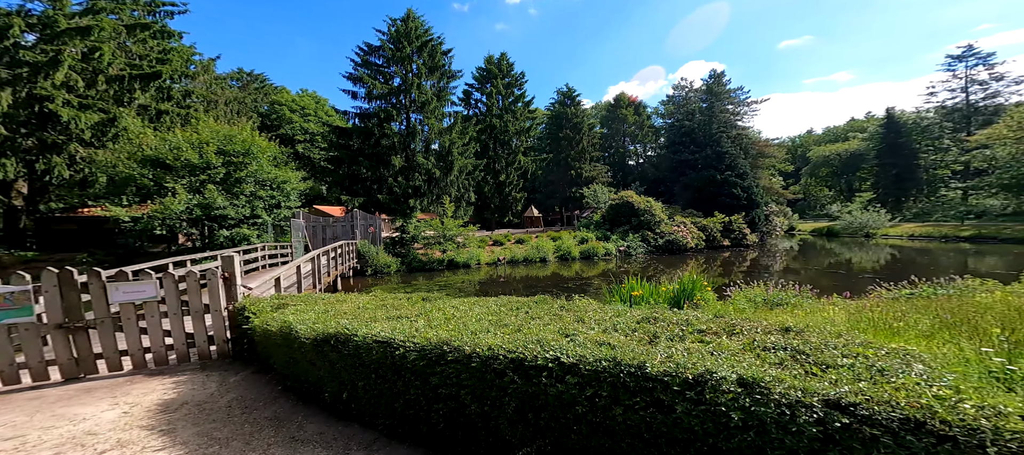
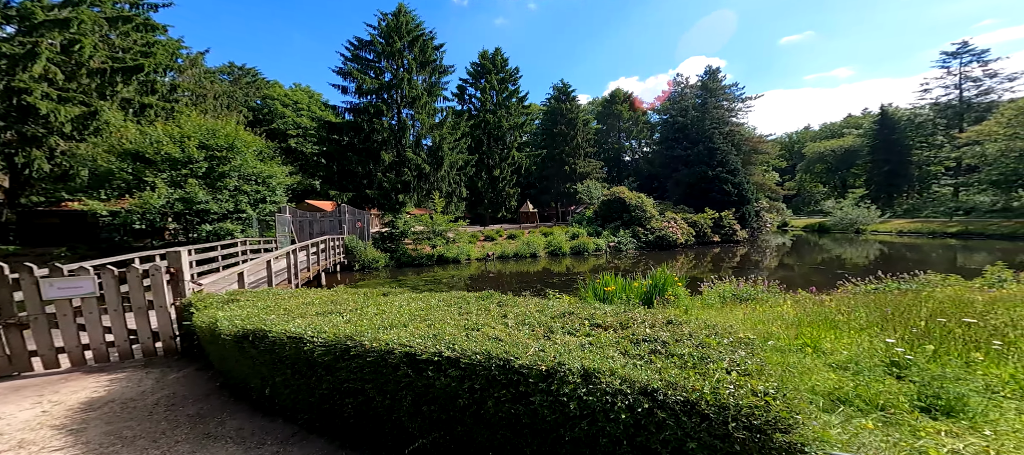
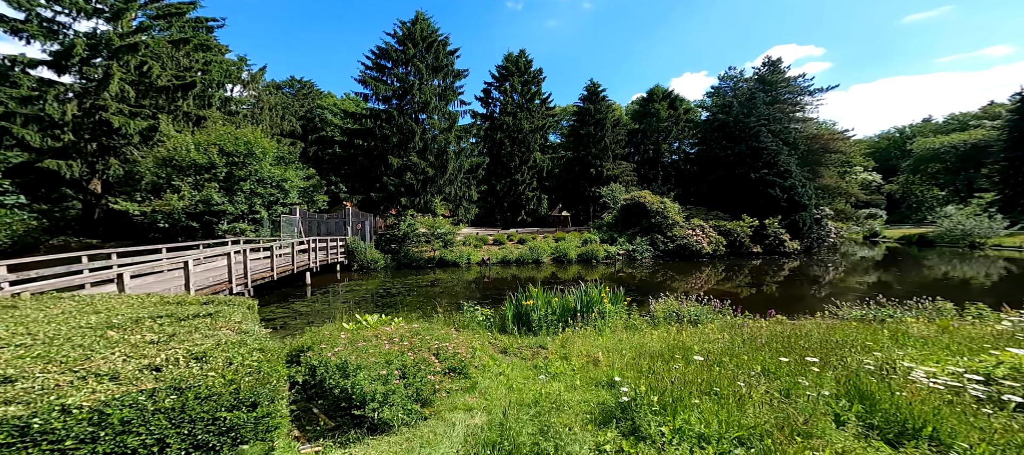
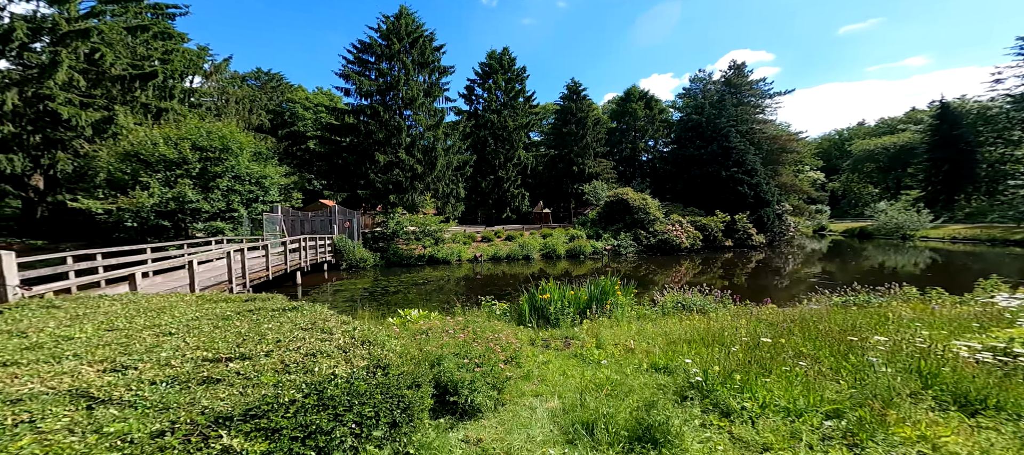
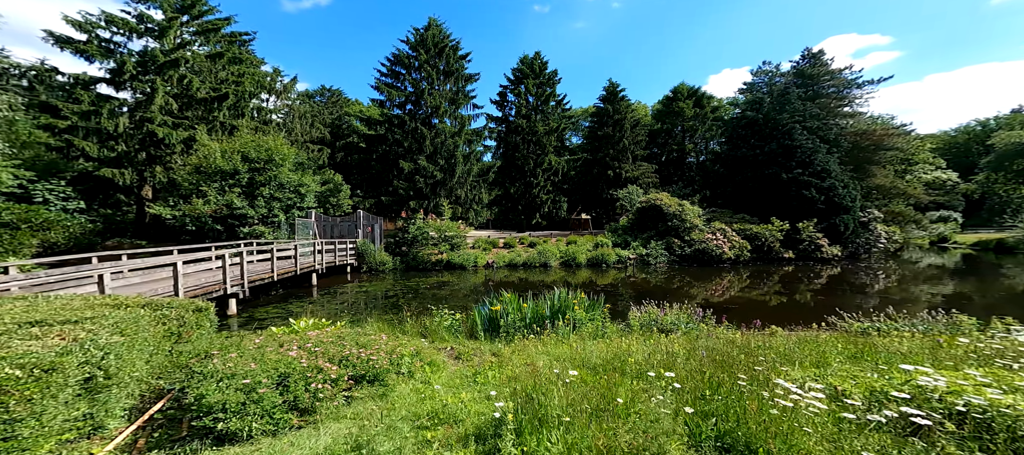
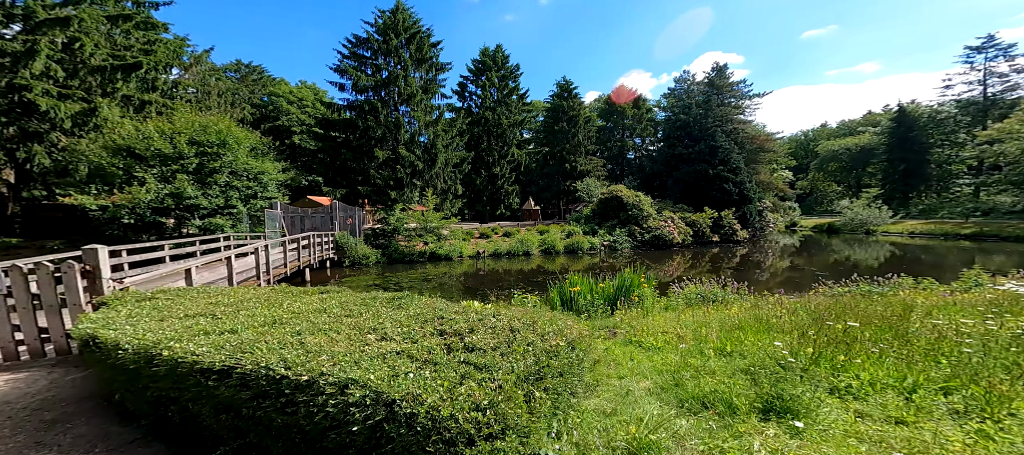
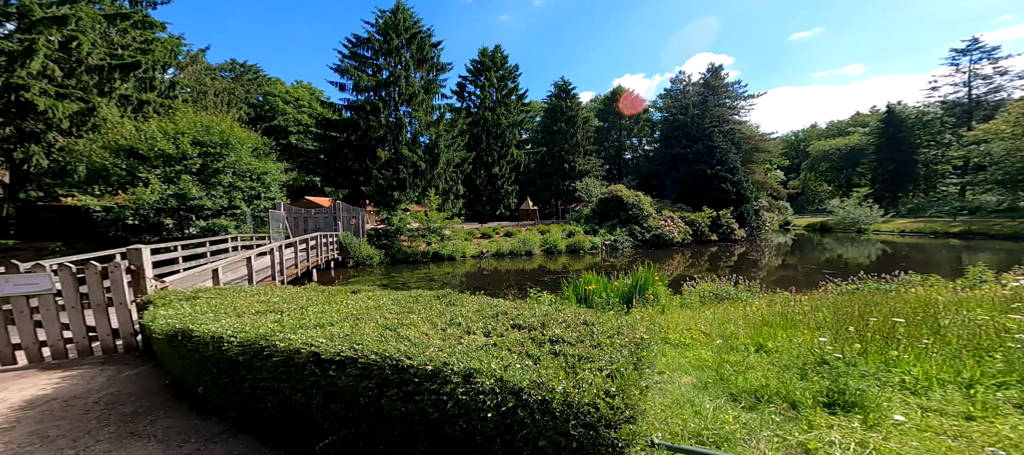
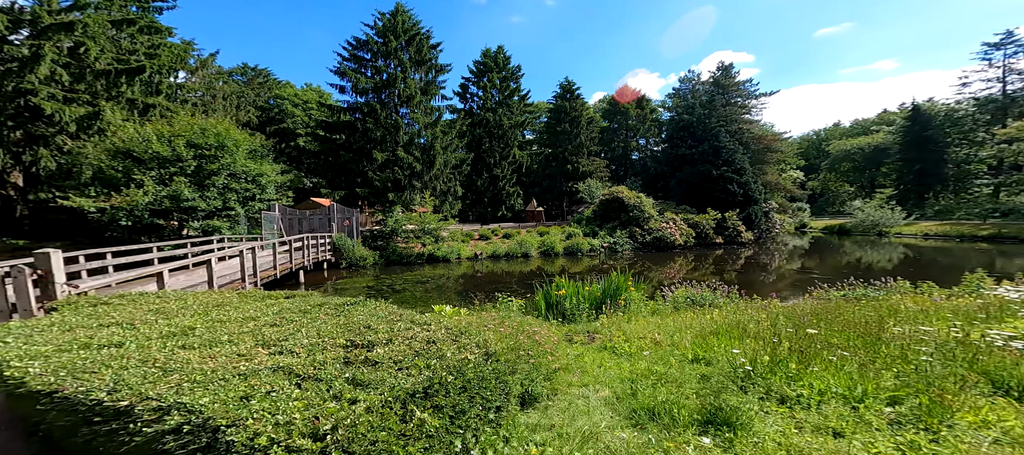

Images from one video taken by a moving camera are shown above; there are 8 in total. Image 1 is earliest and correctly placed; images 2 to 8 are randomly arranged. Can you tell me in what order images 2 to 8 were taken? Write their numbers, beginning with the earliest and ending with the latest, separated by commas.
2, 7, 6, 8, 4, 3, 5
